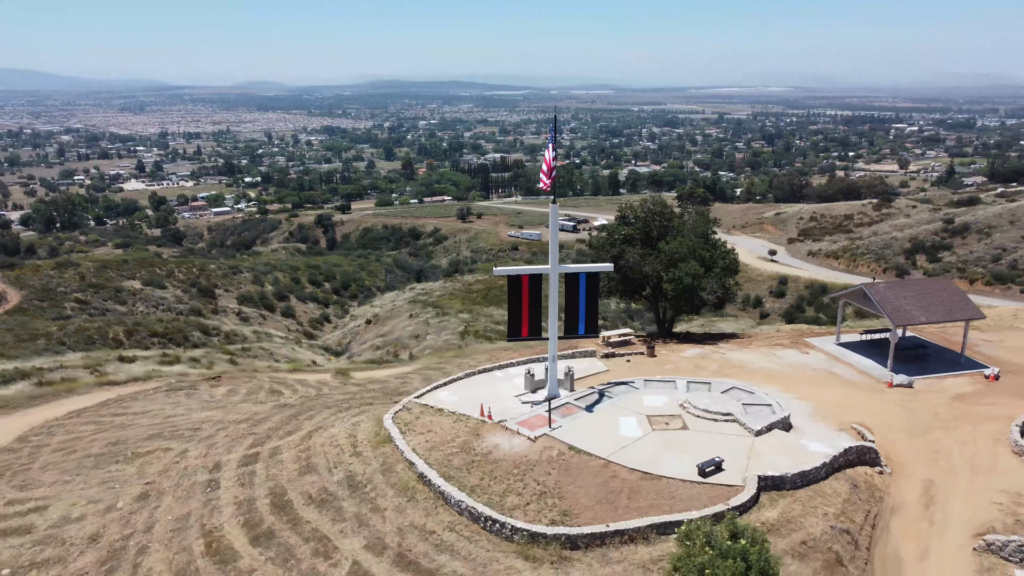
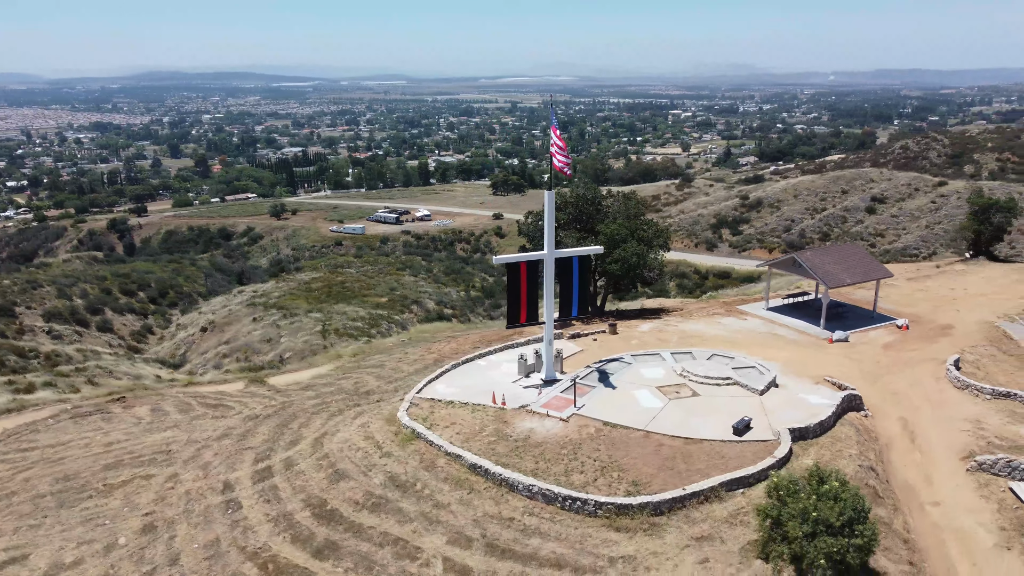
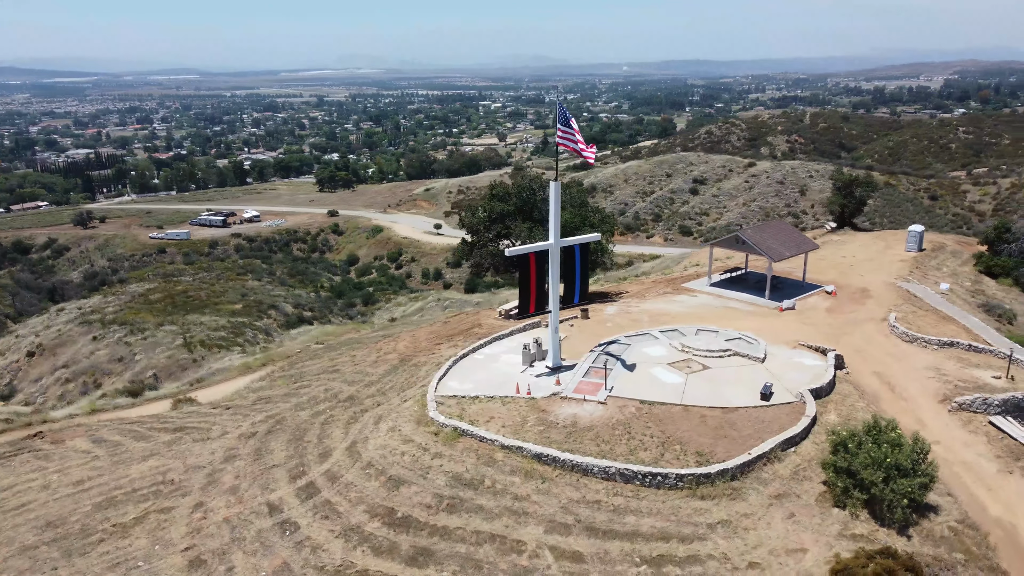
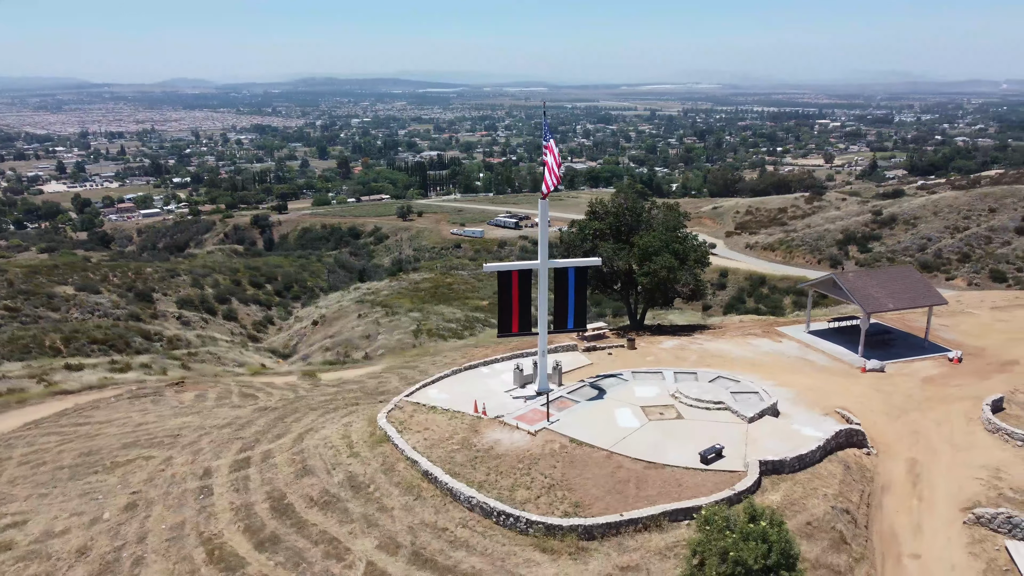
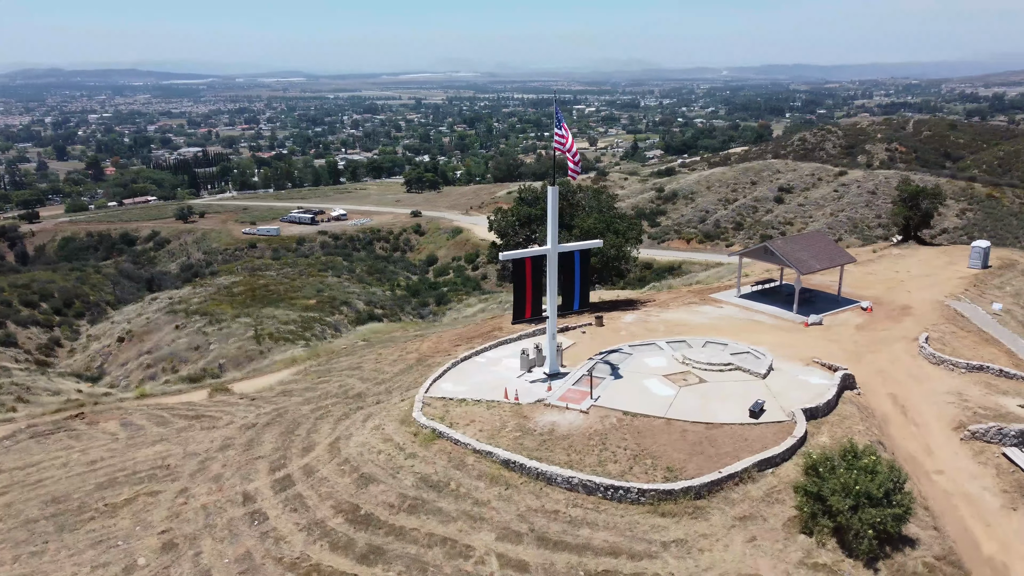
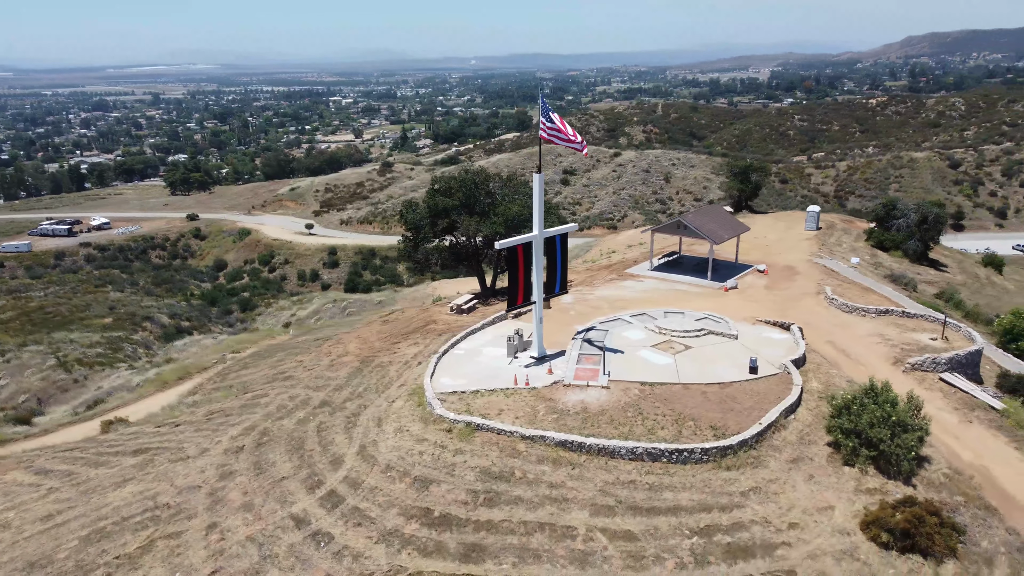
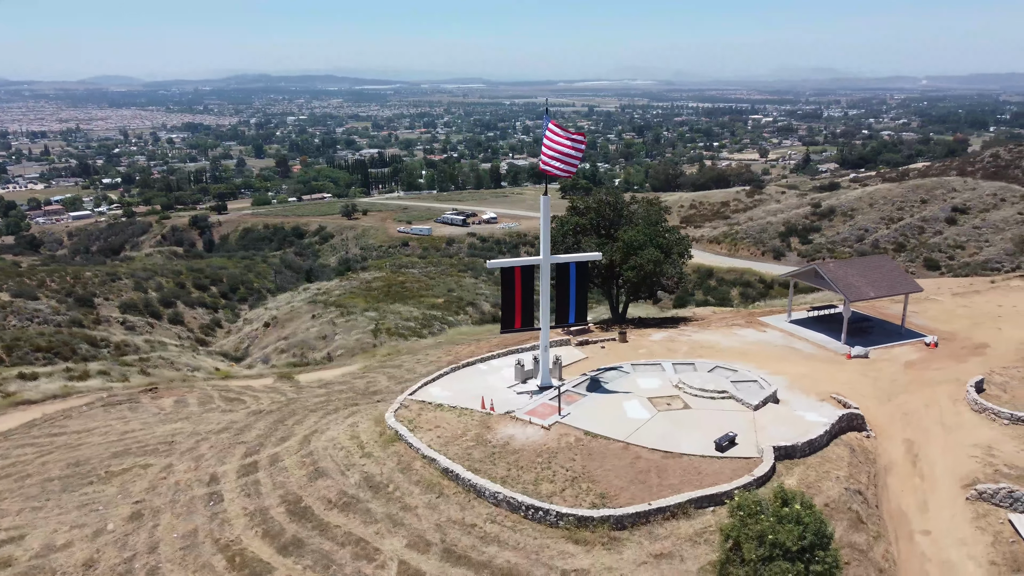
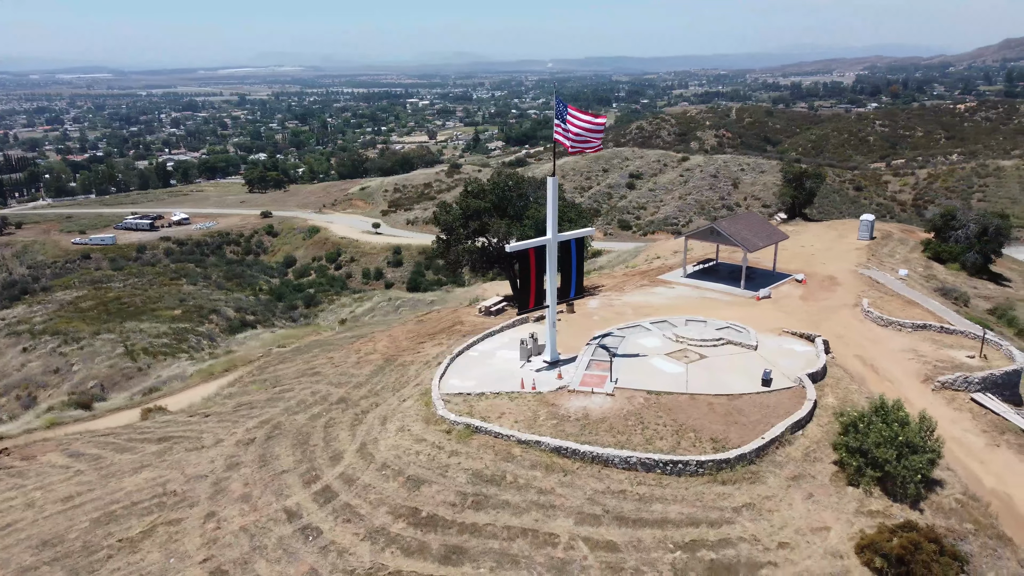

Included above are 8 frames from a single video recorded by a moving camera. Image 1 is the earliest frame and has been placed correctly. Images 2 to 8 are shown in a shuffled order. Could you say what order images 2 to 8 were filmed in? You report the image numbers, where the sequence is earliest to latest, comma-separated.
4, 7, 2, 5, 3, 8, 6
